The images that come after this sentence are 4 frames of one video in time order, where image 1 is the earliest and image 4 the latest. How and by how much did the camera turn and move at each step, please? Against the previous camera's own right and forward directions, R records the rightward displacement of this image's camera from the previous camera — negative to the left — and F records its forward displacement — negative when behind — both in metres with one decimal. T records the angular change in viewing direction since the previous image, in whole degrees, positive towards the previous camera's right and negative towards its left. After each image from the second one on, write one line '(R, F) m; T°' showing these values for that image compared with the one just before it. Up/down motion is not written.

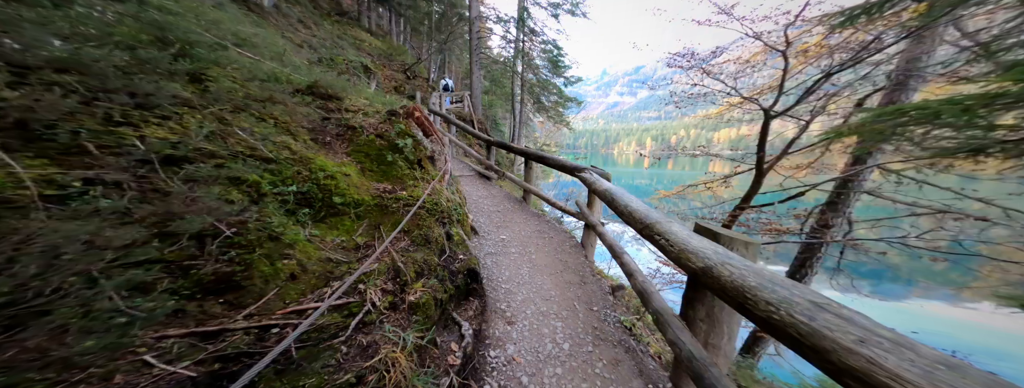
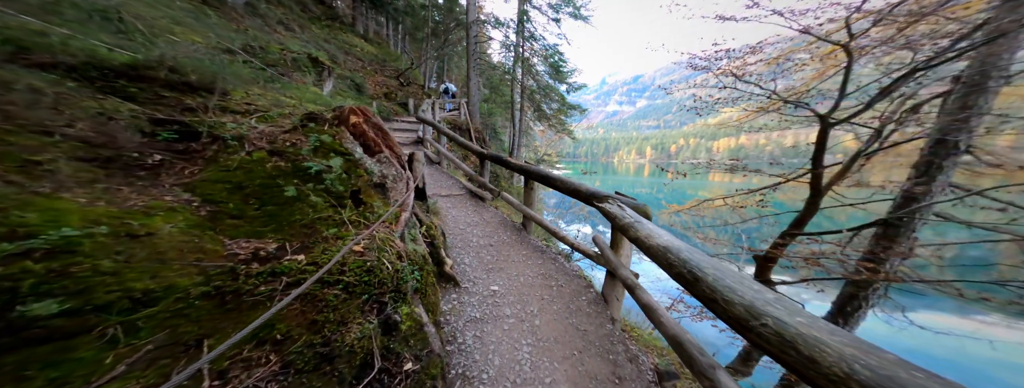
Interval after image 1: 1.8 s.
(+0.1, +1.1) m; 0°
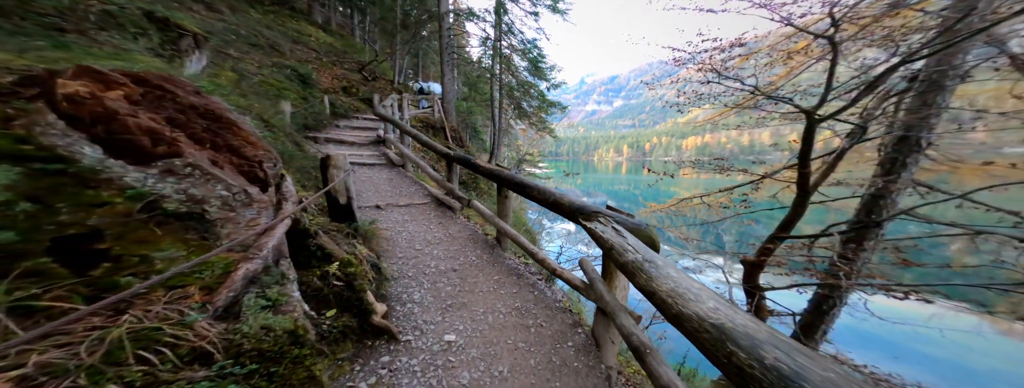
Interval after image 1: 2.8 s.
(+0.2, +0.8) m; +3°
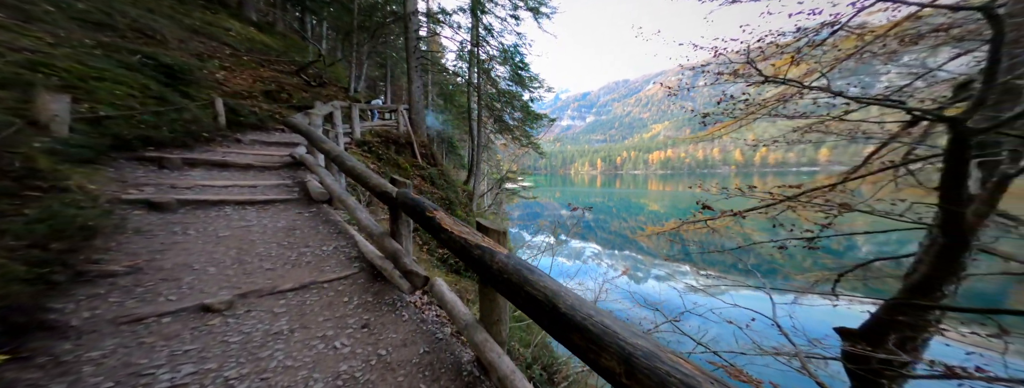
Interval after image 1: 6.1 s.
(0.0, +2.4) m; 0°
